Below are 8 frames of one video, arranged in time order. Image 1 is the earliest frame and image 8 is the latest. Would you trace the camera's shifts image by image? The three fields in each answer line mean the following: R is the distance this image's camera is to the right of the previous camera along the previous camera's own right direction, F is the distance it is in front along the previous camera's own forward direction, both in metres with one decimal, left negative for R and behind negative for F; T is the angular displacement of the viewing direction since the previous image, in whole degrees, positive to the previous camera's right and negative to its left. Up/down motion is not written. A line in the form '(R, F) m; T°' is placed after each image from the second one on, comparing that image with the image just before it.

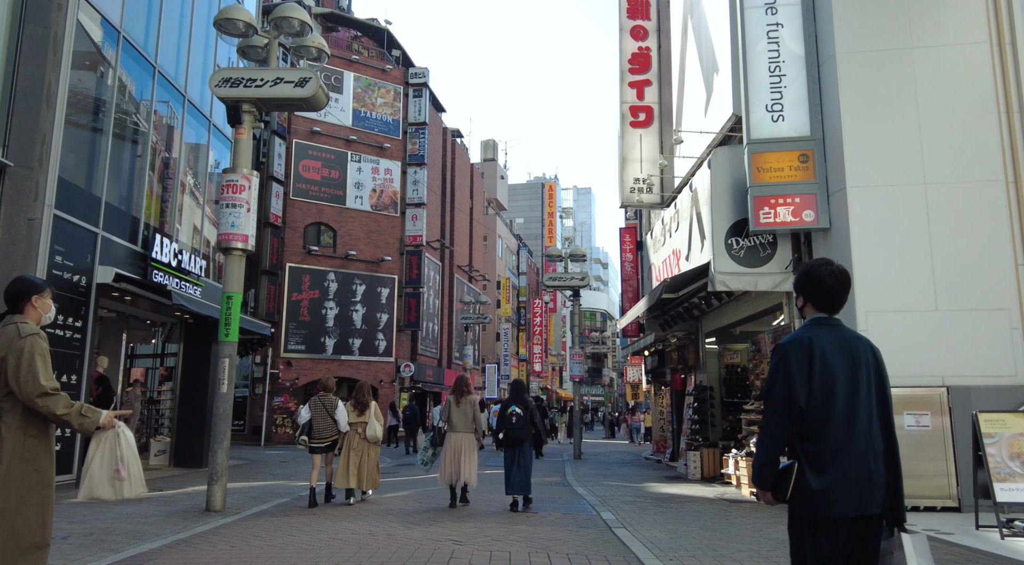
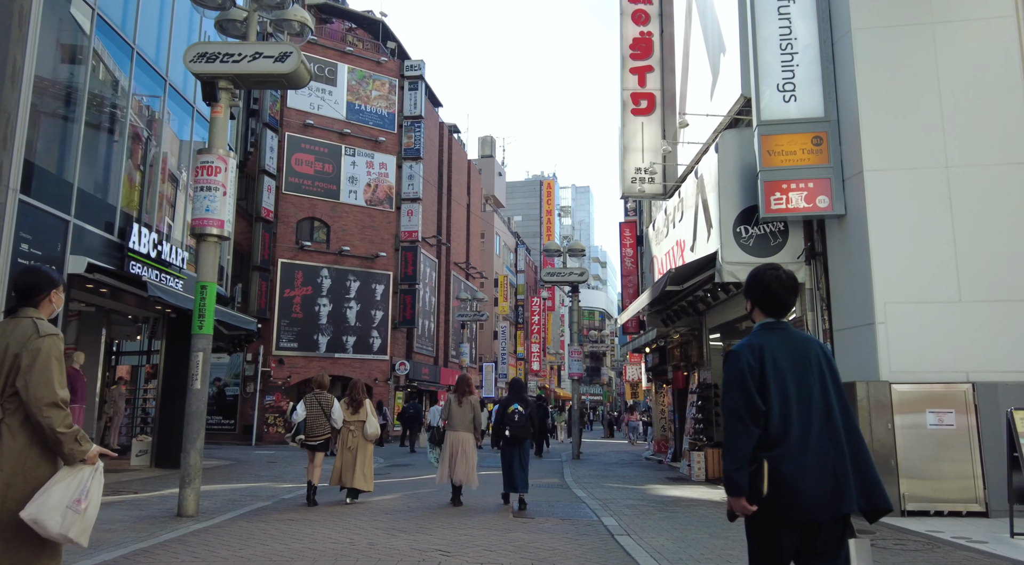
(0.0, +0.7) m; 0°
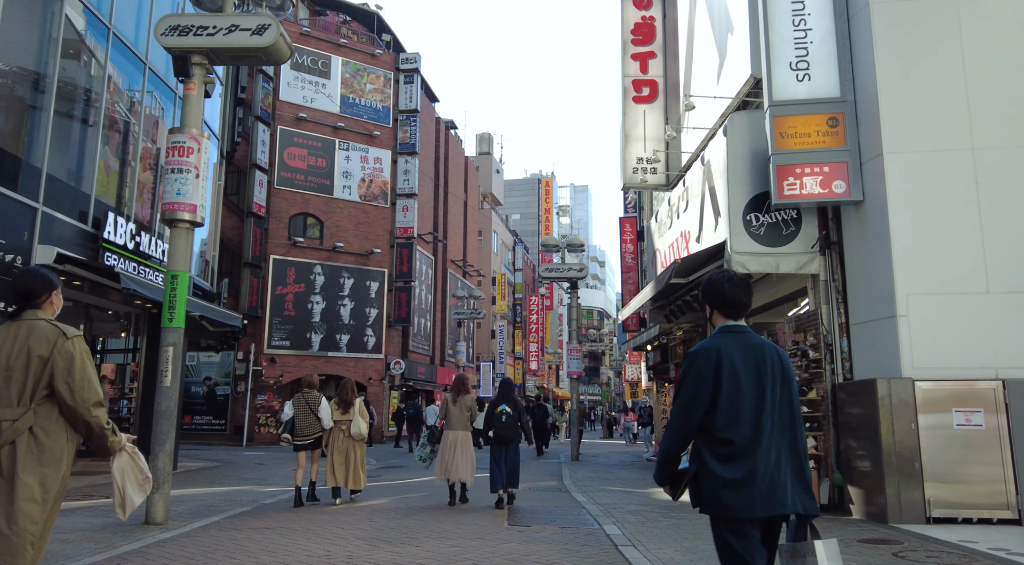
(0.0, +0.7) m; 0°
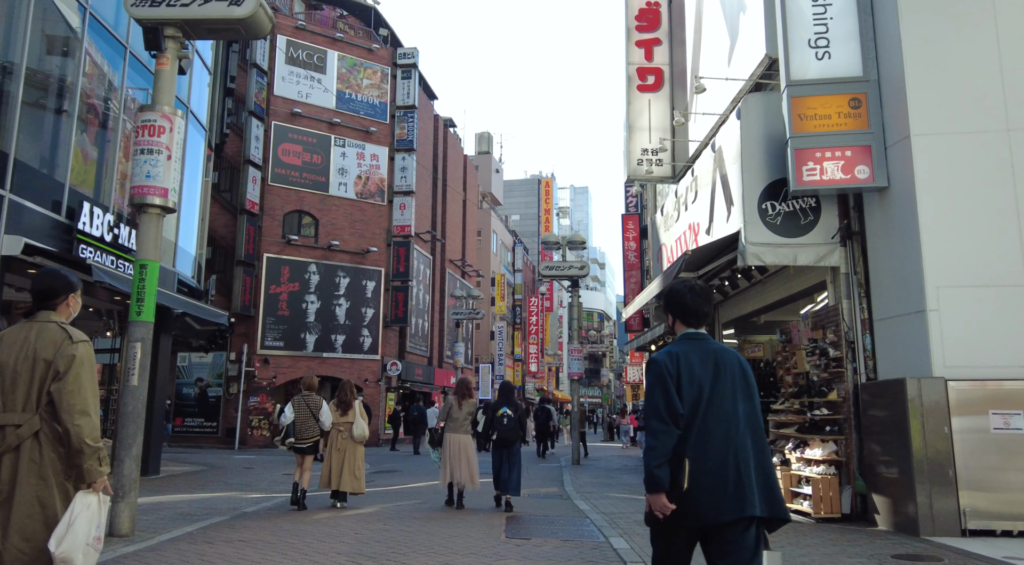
(0.0, +0.7) m; 0°
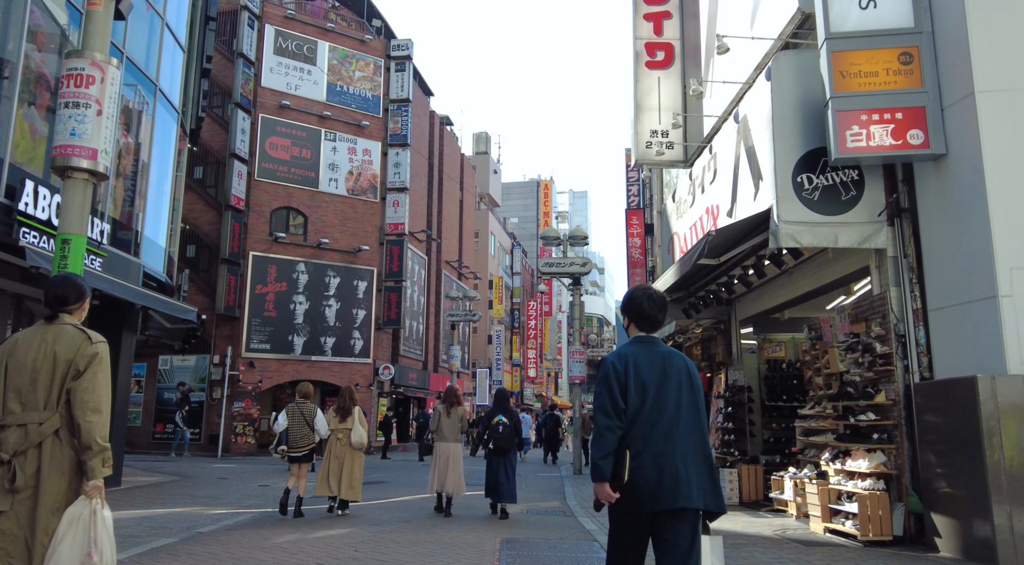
(0.0, +1.3) m; 0°
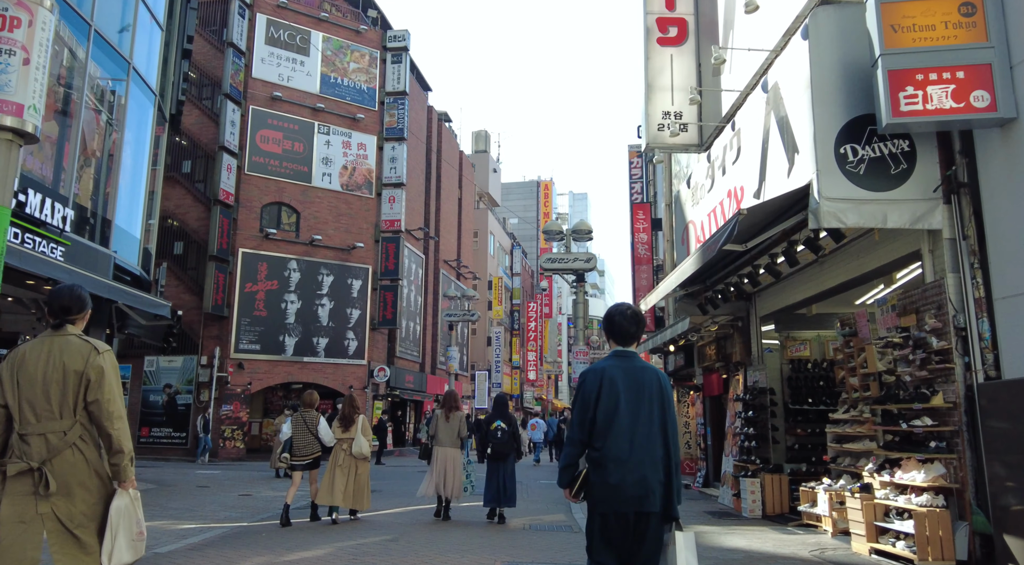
(0.0, +1.0) m; 0°
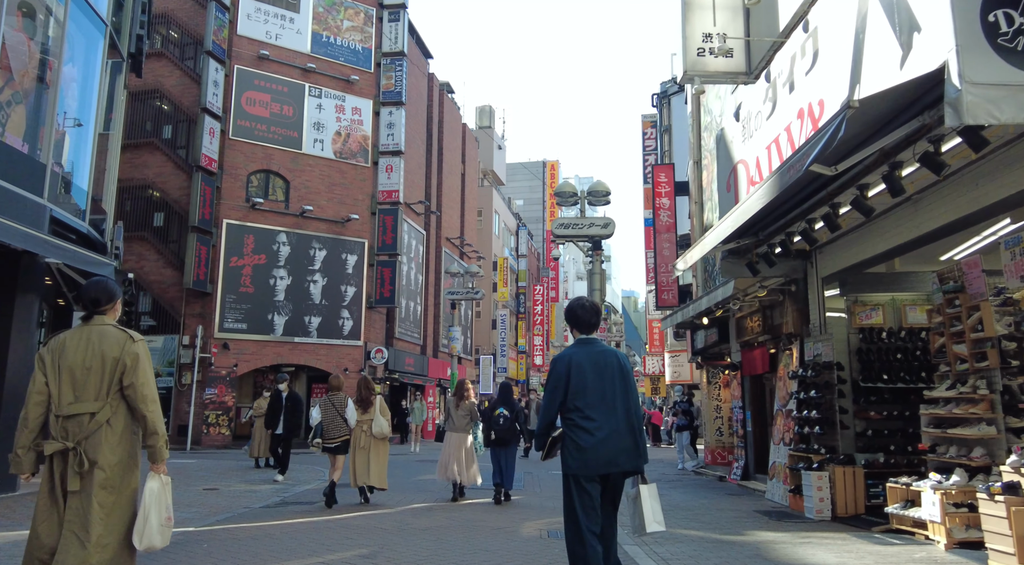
(-0.1, +2.0) m; 0°
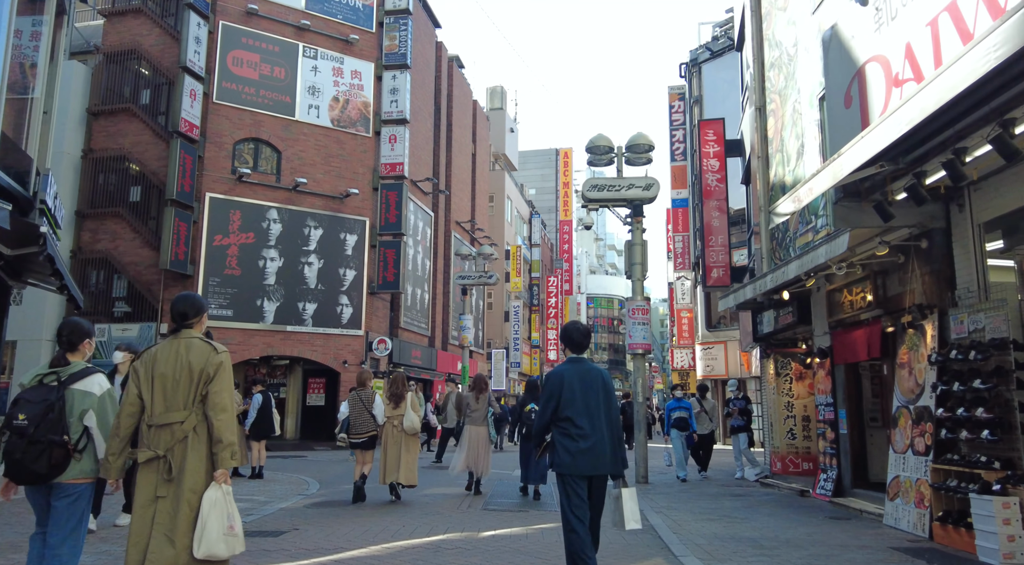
(-0.3, +2.8) m; -1°
